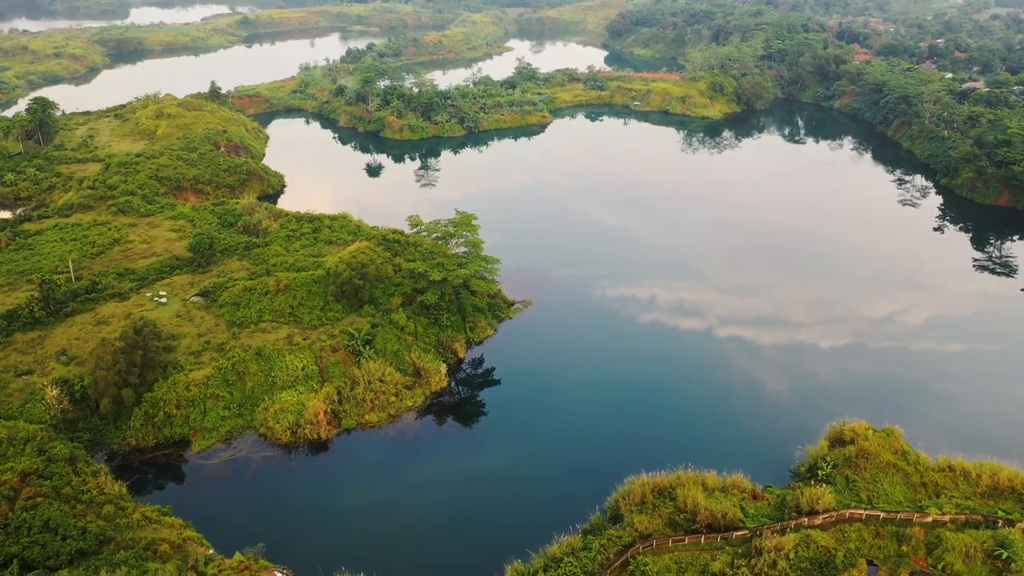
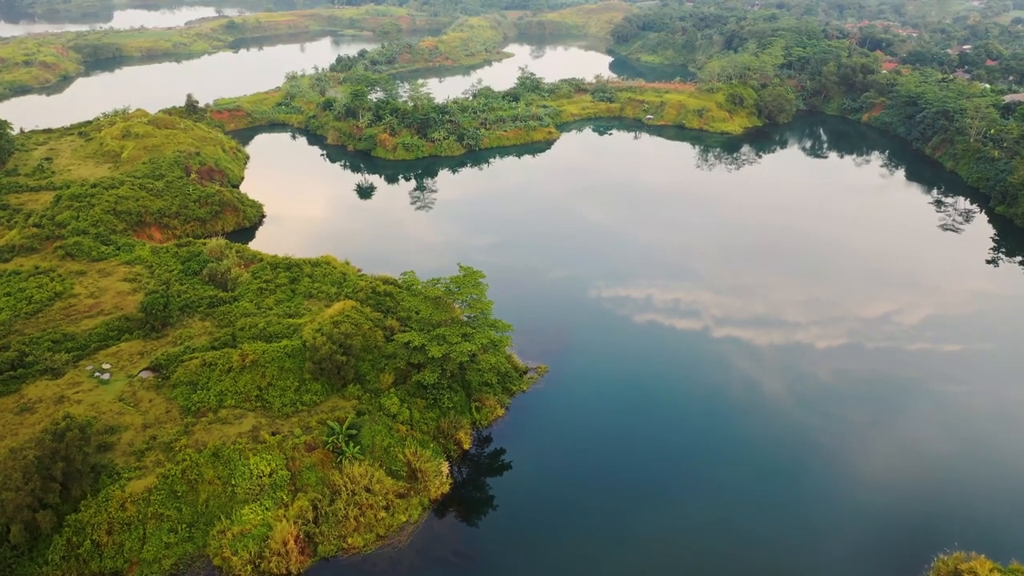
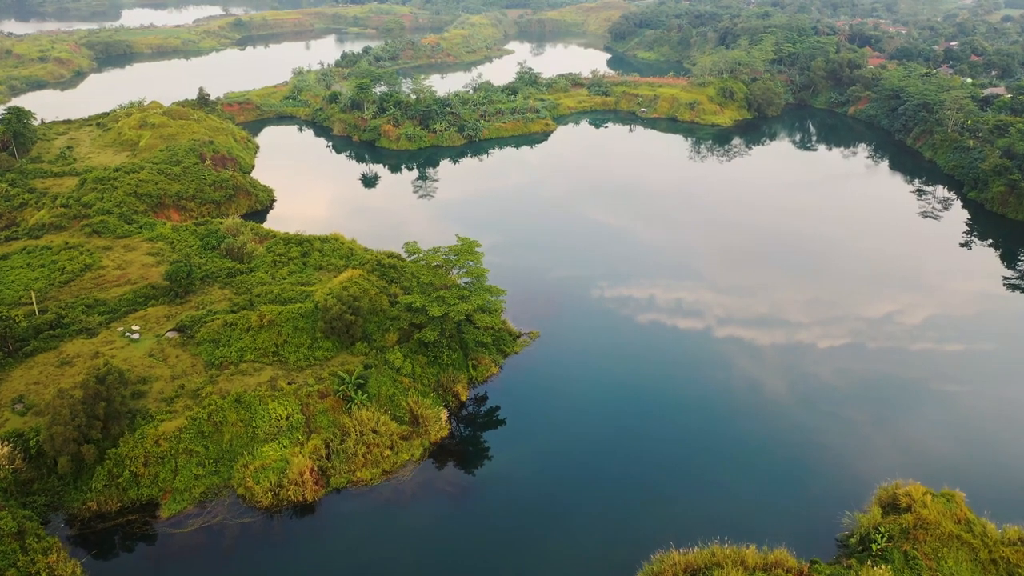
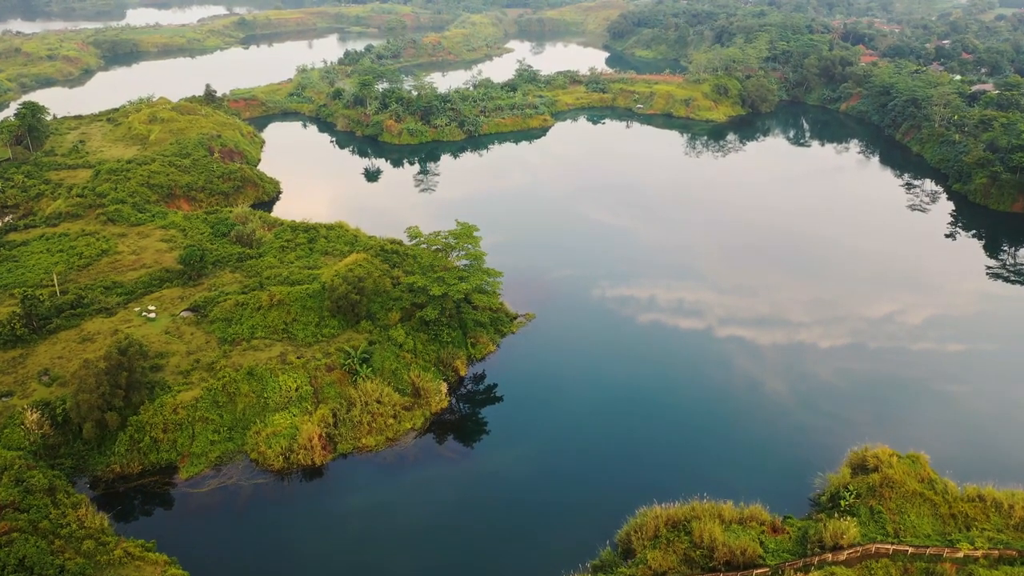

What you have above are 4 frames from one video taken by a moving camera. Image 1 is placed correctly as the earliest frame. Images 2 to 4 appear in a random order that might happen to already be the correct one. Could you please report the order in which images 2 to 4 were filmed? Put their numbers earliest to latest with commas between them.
4, 3, 2
